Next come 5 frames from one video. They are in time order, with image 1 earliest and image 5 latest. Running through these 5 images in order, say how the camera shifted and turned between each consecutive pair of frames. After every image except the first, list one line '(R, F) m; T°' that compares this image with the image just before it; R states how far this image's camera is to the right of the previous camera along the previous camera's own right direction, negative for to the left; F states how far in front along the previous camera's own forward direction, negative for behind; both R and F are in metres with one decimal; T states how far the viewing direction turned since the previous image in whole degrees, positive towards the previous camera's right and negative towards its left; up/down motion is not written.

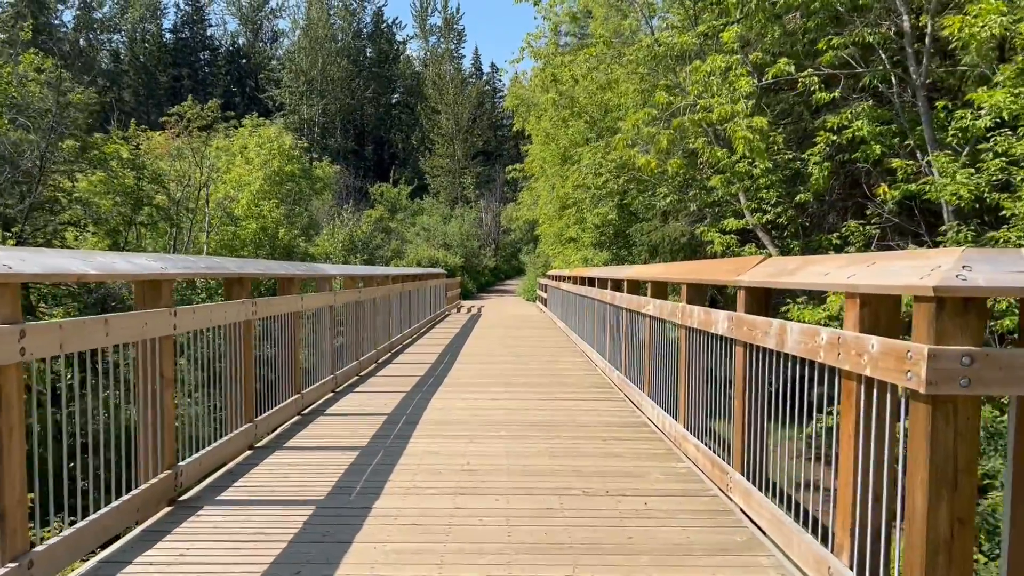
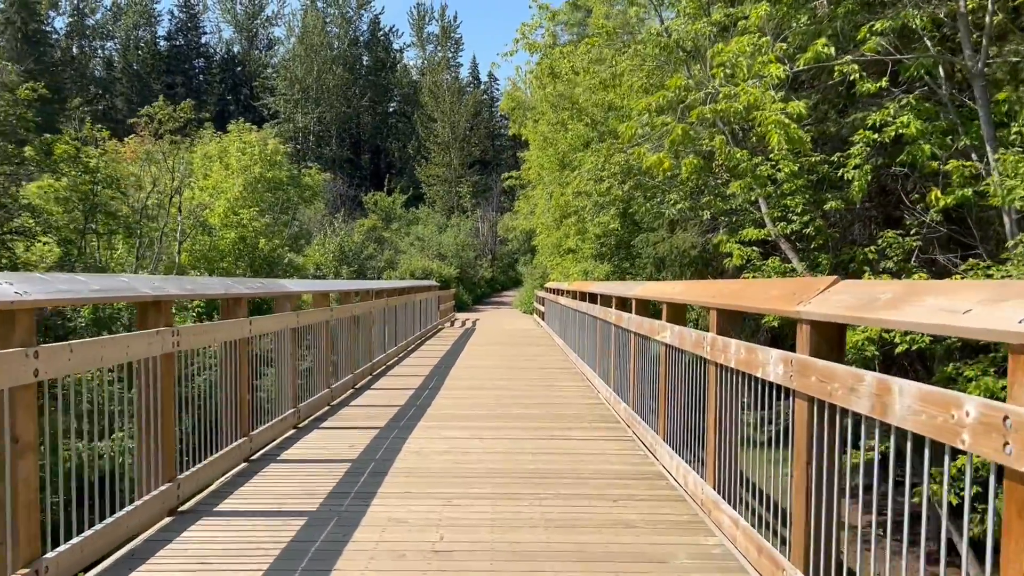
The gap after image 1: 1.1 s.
(+0.1, +0.9) m; 0°
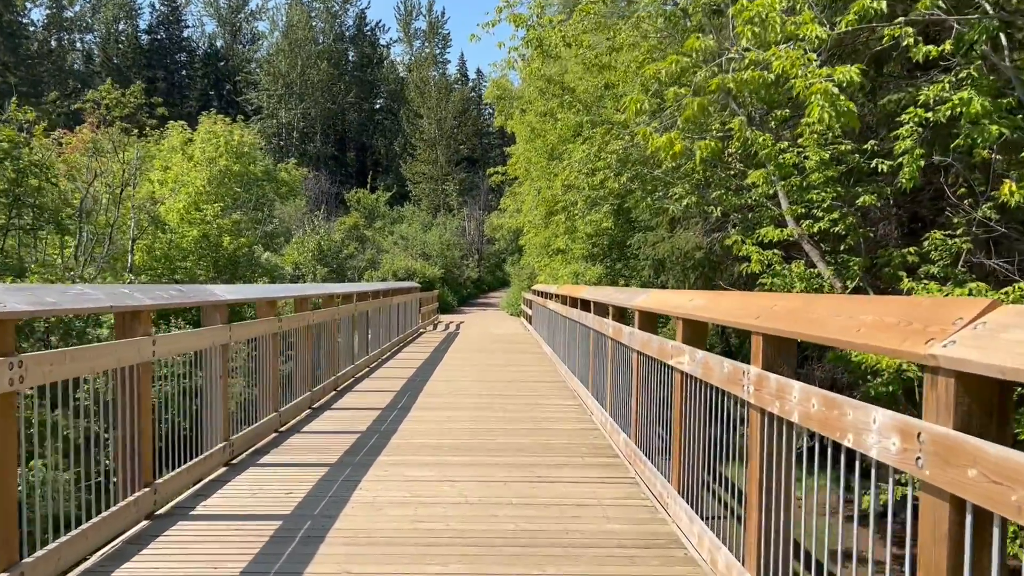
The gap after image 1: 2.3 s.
(+0.1, +1.0) m; +1°
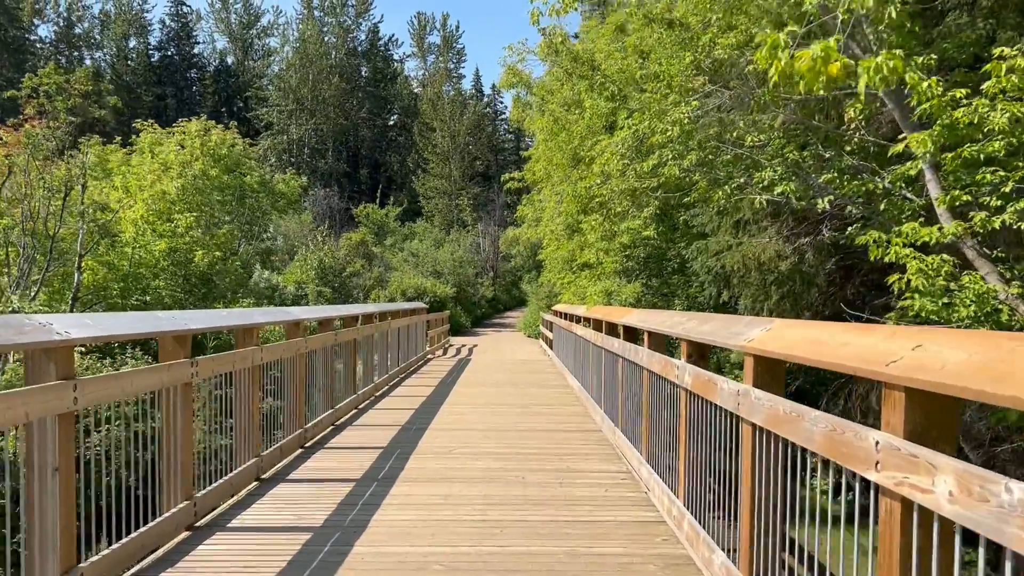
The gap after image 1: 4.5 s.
(0.0, +1.9) m; -1°
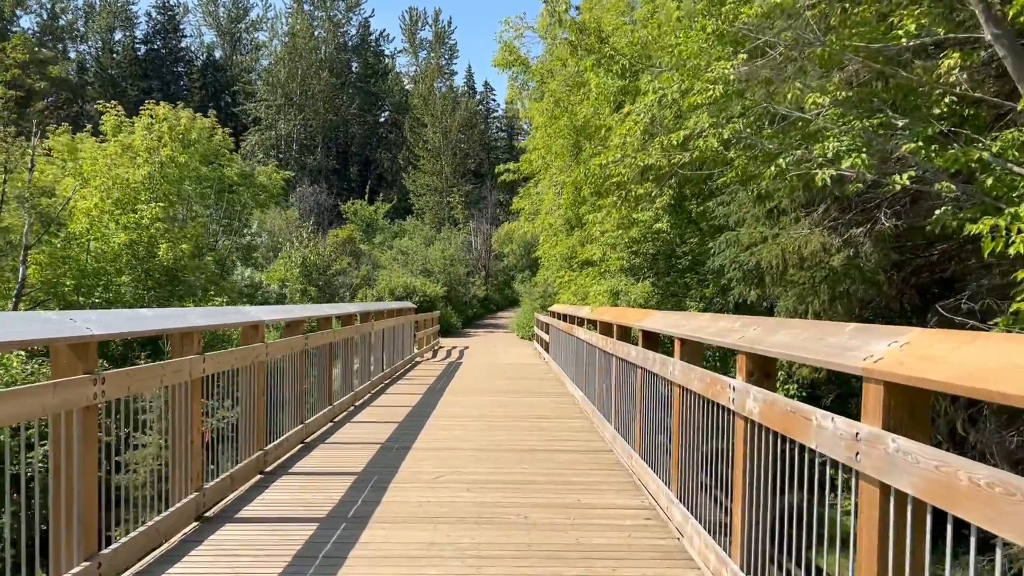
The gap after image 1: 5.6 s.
(-0.1, +1.0) m; +1°
